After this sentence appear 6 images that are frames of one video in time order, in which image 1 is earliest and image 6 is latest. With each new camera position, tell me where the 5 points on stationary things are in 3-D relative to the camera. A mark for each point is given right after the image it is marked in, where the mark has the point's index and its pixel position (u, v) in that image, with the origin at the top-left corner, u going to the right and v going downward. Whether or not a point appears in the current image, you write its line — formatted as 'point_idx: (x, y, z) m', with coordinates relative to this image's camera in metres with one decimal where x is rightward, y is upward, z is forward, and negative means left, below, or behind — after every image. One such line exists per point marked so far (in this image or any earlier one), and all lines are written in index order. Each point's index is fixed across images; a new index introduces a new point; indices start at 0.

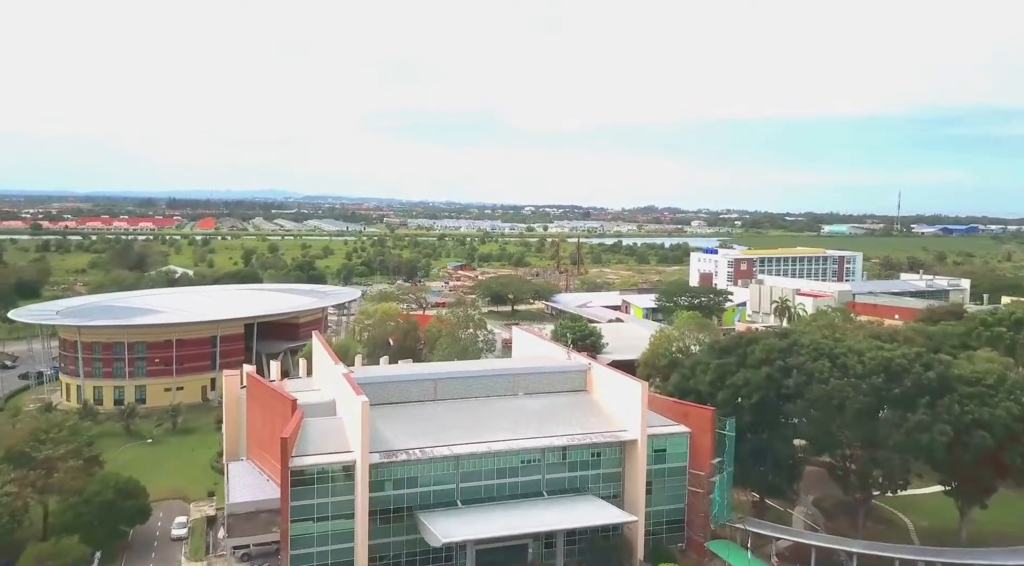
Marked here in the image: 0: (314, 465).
0: (-4.7, -4.3, +19.1) m
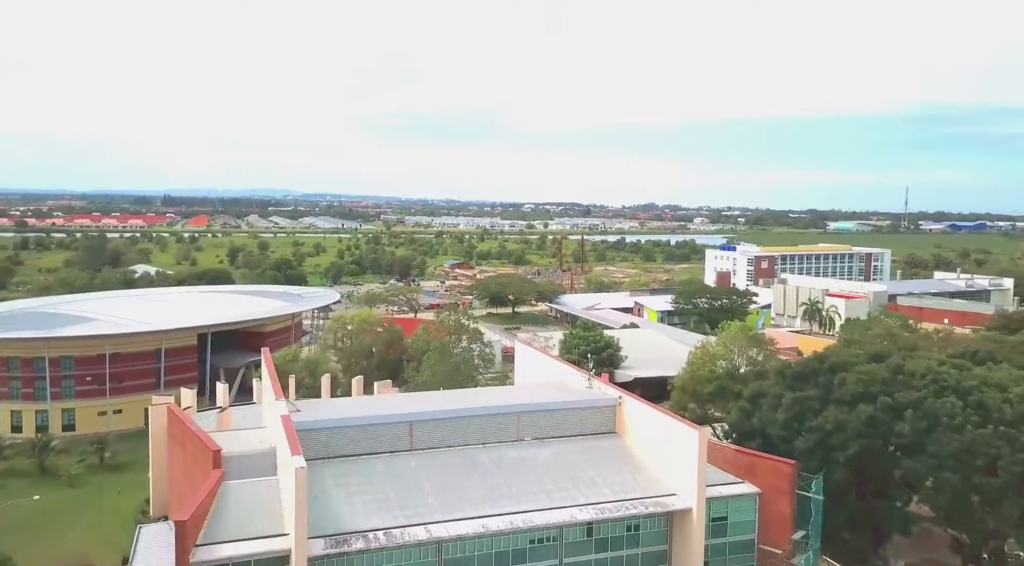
0: (-4.6, -4.4, +13.0) m
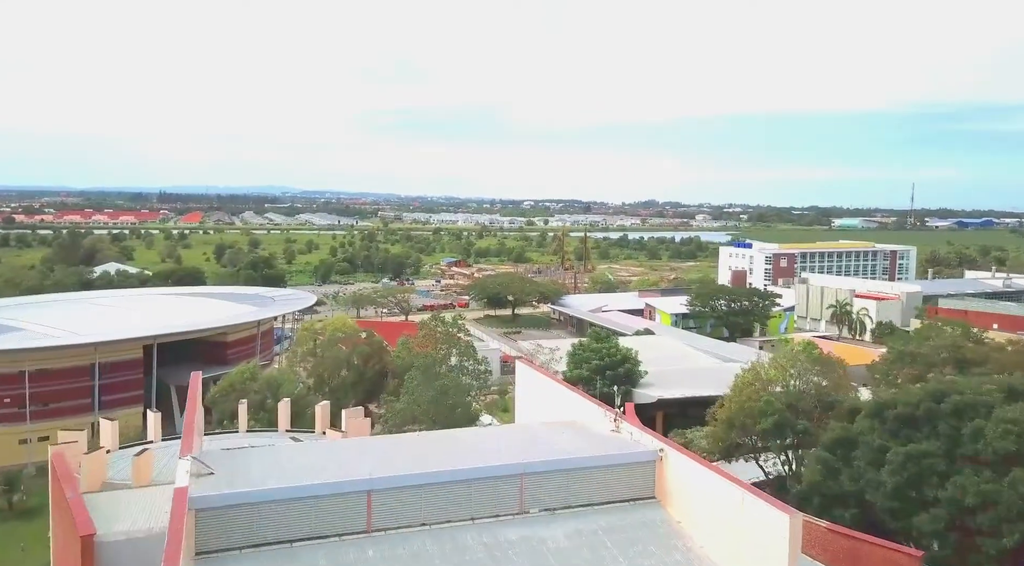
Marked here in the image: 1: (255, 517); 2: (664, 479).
0: (-4.6, -4.6, +8.1) m
1: (-3.5, -3.2, +11.0) m
2: (+2.4, -3.2, +13.0) m
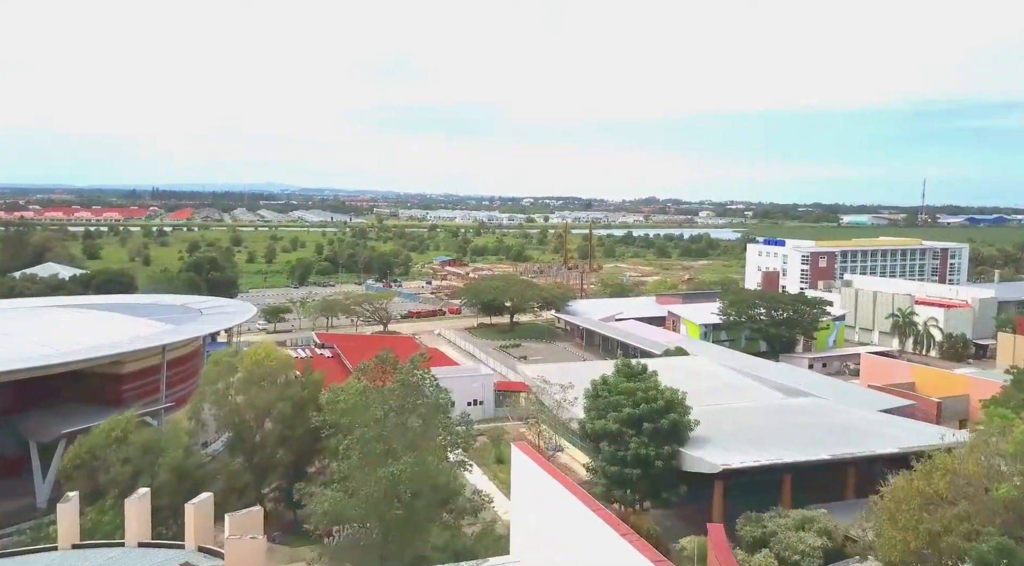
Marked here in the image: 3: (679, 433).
0: (-4.7, -5.0, -0.4) m
1: (-3.6, -3.6, +2.5) m
2: (+2.3, -3.5, +4.6) m
3: (+4.1, -3.6, +19.8) m
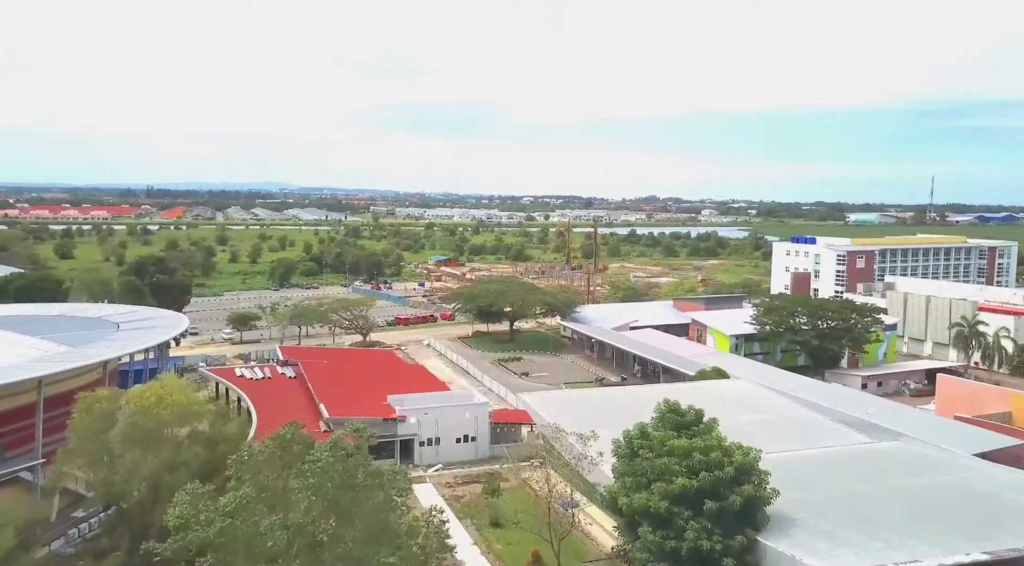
0: (-4.7, -5.2, -6.6) m
1: (-3.6, -3.8, -3.6) m
2: (+2.4, -3.8, -1.6) m
3: (+4.1, -3.8, +13.6) m
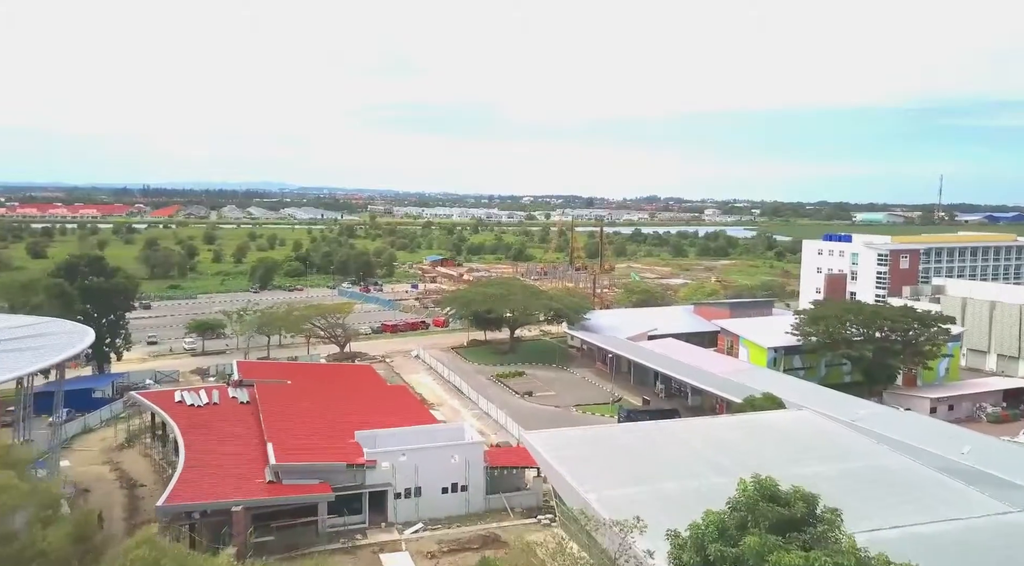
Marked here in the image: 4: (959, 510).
0: (-4.6, -5.4, -12.1) m
1: (-3.5, -3.9, -9.1) m
2: (+2.4, -3.9, -7.1) m
3: (+4.1, -4.0, +8.1) m
4: (+8.6, -4.1, +15.4) m
